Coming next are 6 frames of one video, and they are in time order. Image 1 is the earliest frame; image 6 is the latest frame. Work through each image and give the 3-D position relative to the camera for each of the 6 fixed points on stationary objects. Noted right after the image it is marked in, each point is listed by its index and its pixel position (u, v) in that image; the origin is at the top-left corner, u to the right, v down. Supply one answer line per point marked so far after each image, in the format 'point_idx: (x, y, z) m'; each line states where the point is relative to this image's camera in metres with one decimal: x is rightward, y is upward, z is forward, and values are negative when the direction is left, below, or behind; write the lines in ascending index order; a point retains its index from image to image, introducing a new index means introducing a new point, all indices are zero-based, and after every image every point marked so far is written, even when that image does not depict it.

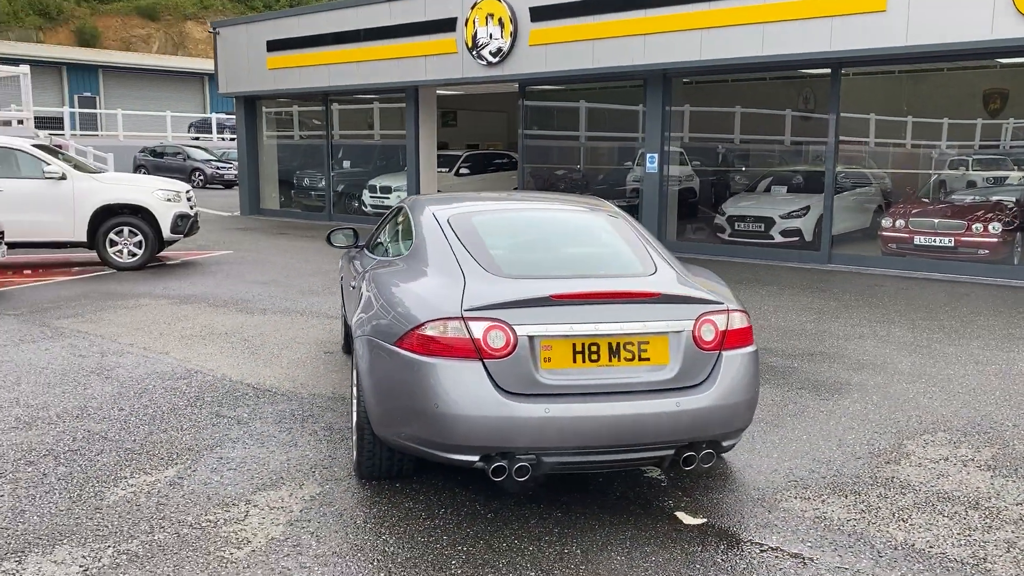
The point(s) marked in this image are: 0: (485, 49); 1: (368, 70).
0: (-0.5, +4.3, +15.9) m
1: (-3.0, +4.5, +18.5) m
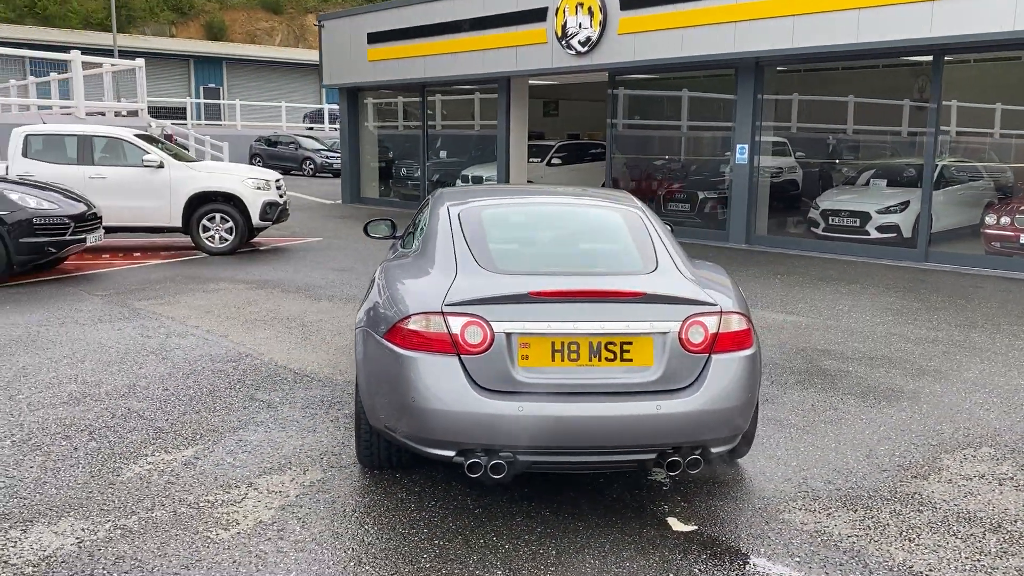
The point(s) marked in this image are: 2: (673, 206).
0: (+1.1, +4.4, +15.8) m
1: (-1.0, +4.8, +18.6) m
2: (+2.8, +1.4, +15.6) m
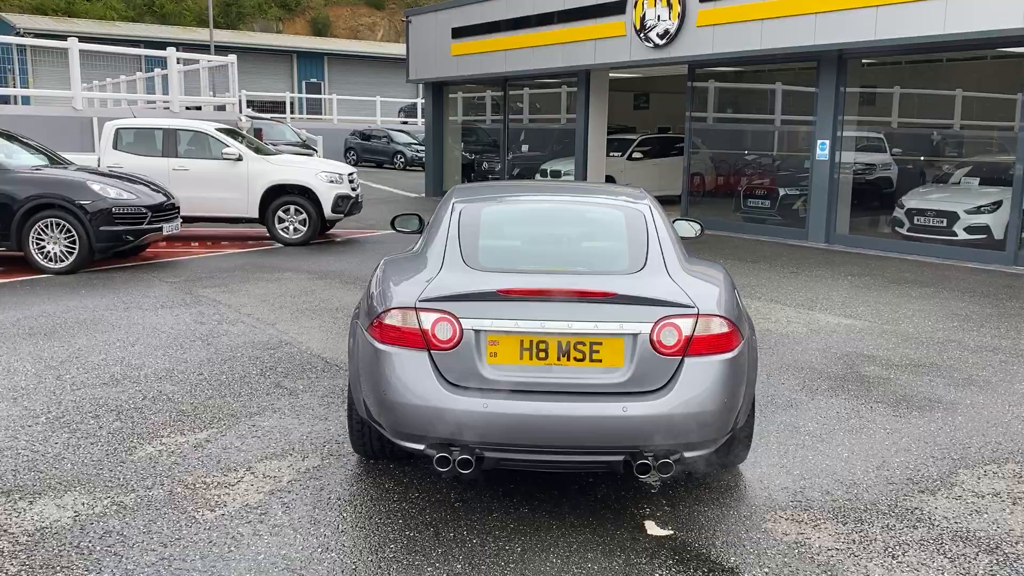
0: (+2.5, +4.5, +15.6) m
1: (+0.6, +4.9, +18.6) m
2: (+4.1, +1.5, +15.2) m
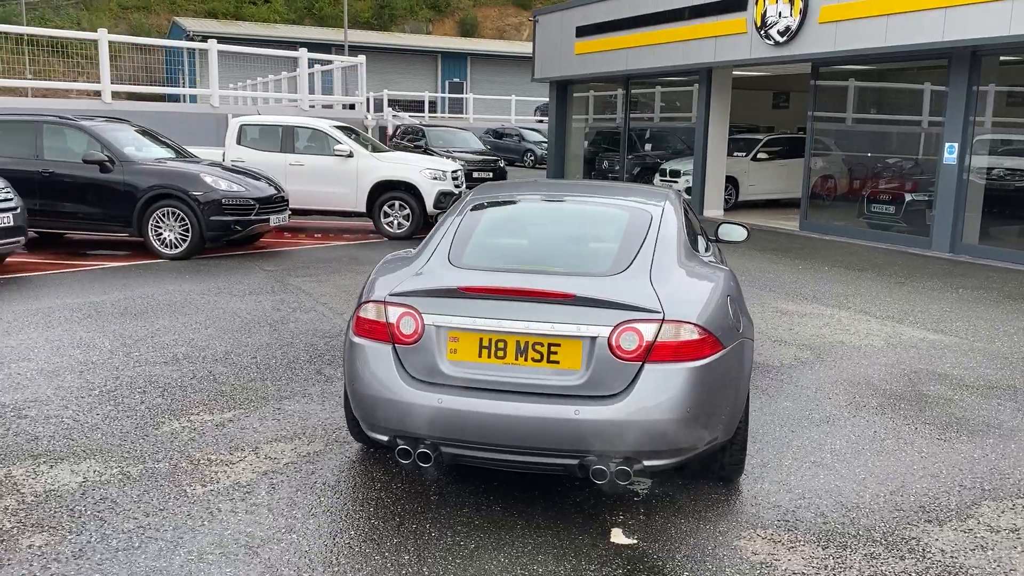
0: (+4.4, +4.4, +15.0) m
1: (+3.1, +4.8, +18.3) m
2: (+5.9, +1.3, +14.4) m
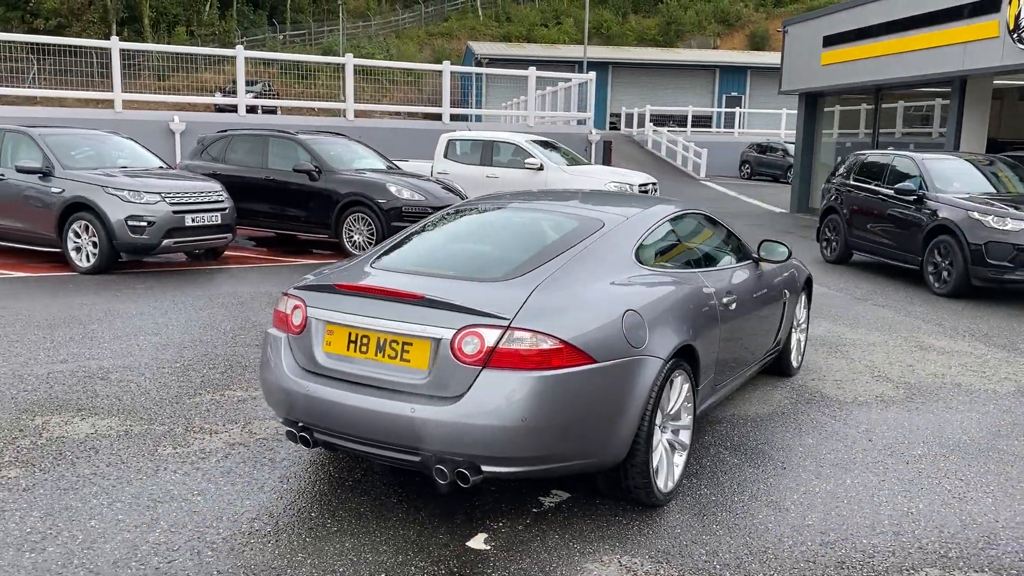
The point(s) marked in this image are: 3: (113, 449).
0: (+7.7, +3.8, +13.2) m
1: (+7.5, +4.3, +16.7) m
2: (+8.7, +0.7, +12.1) m
3: (-1.9, -0.8, +4.3) m
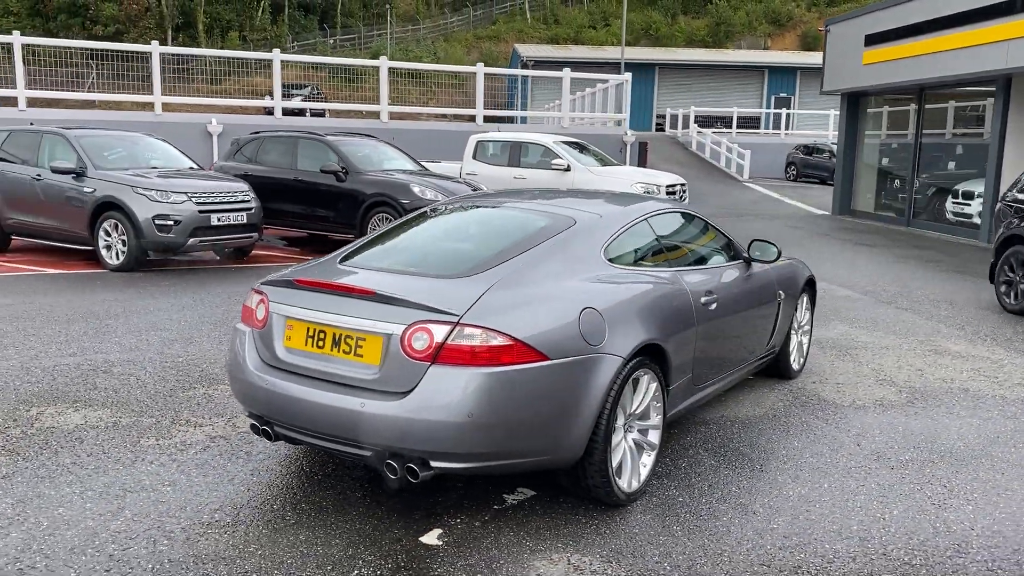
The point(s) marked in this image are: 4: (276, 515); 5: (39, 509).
0: (+8.1, +3.7, +12.8) m
1: (+8.1, +4.2, +16.3) m
2: (+9.0, +0.6, +11.6) m
3: (-2.1, -0.8, +4.4) m
4: (-0.9, -0.9, +3.6) m
5: (-1.9, -0.9, +3.6) m
